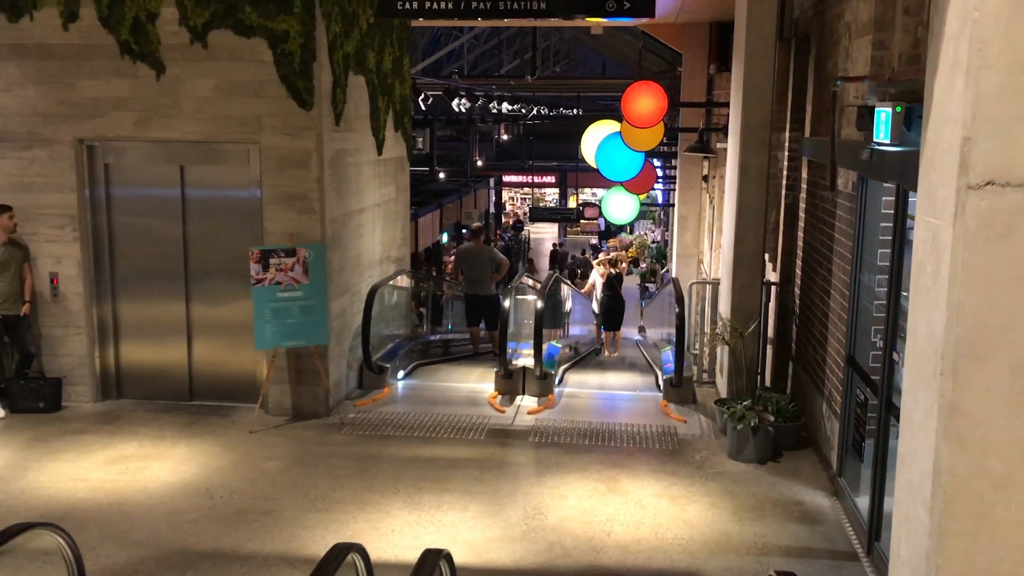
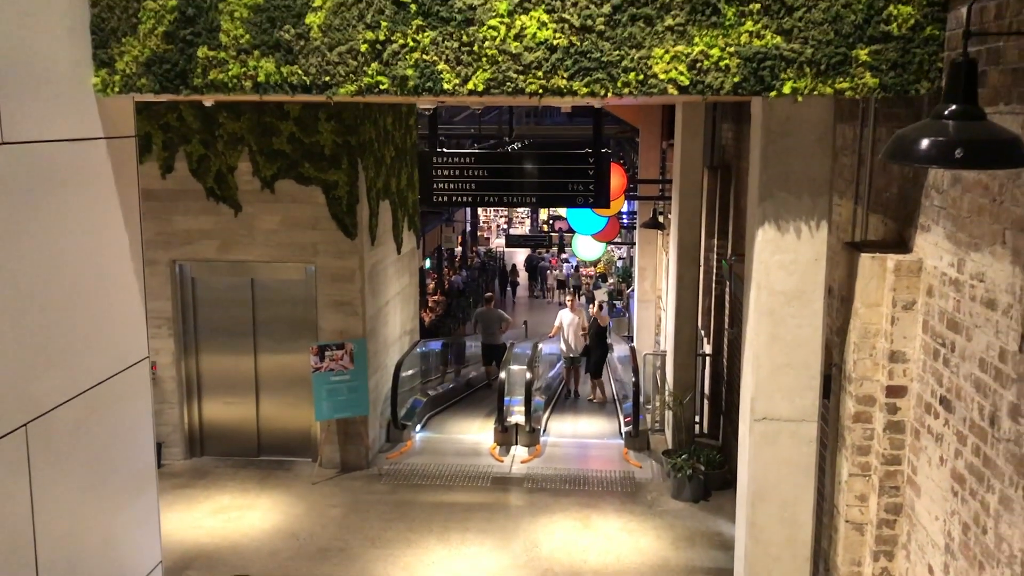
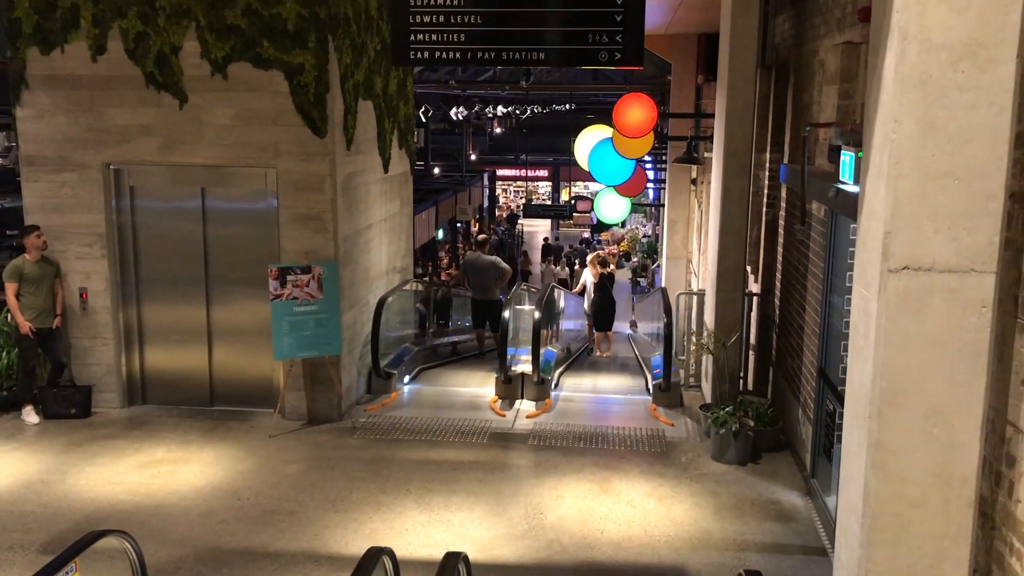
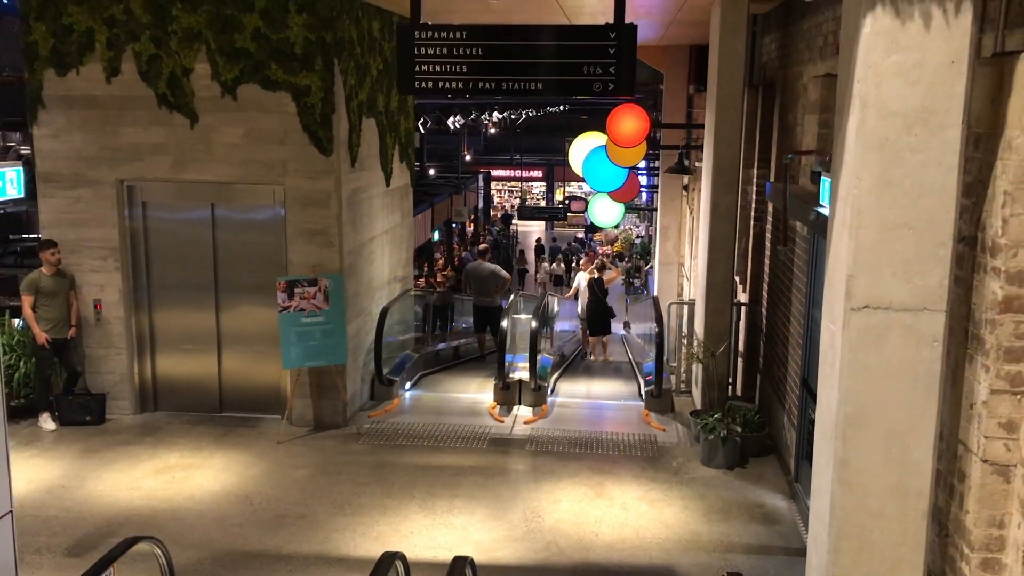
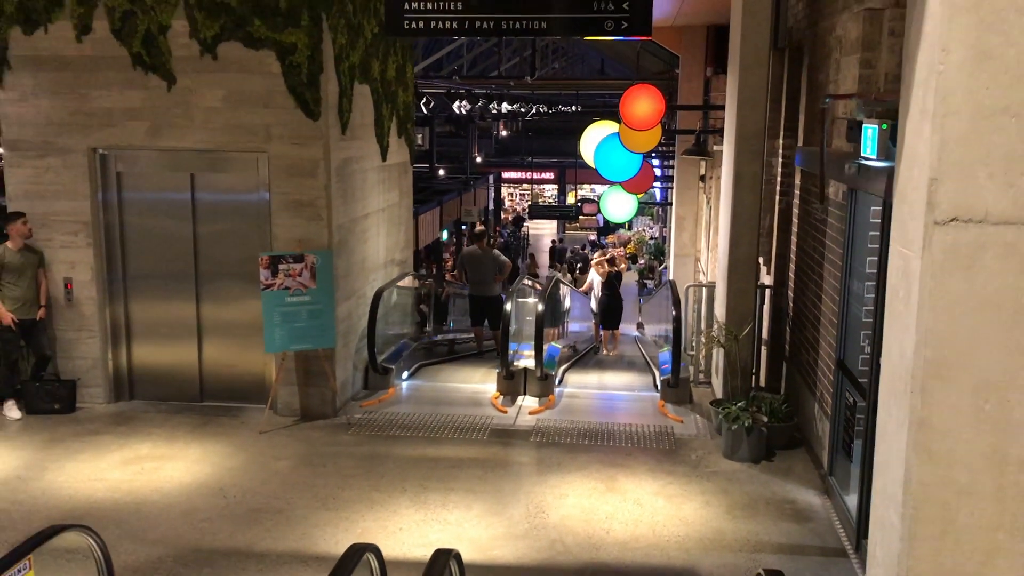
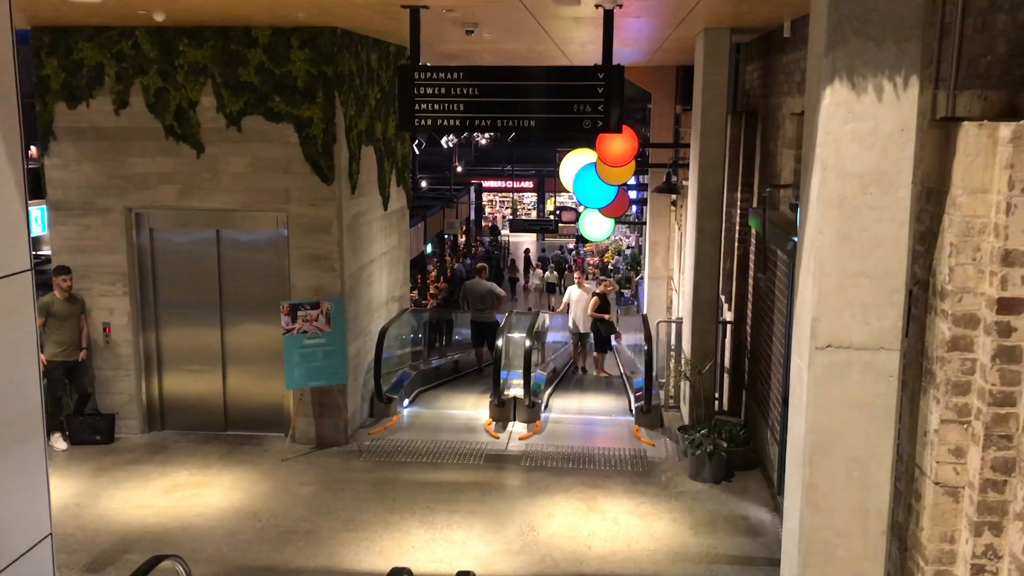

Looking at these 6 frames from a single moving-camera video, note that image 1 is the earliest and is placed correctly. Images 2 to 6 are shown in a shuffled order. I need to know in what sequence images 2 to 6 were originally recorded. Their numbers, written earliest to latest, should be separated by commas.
5, 3, 4, 6, 2
